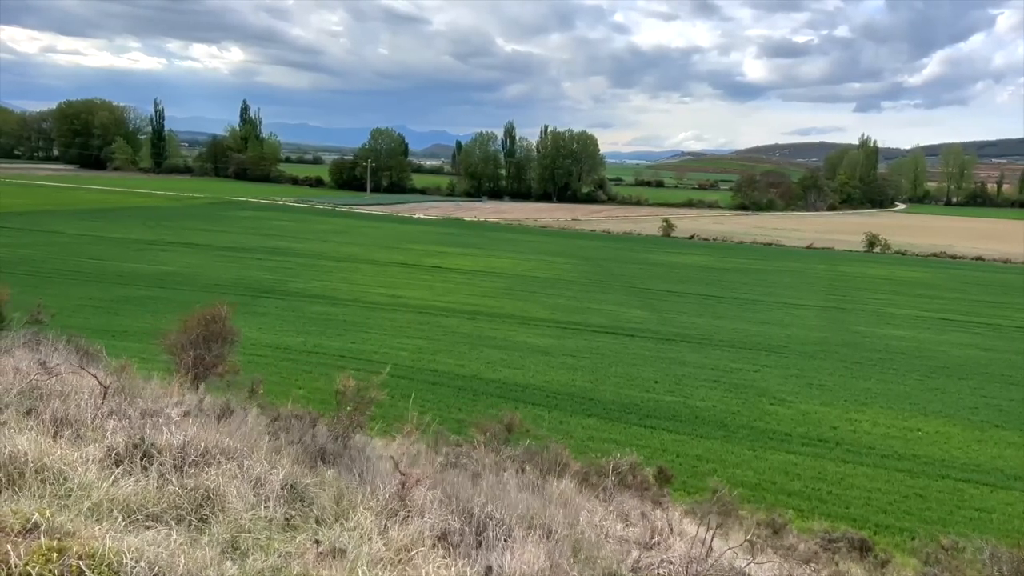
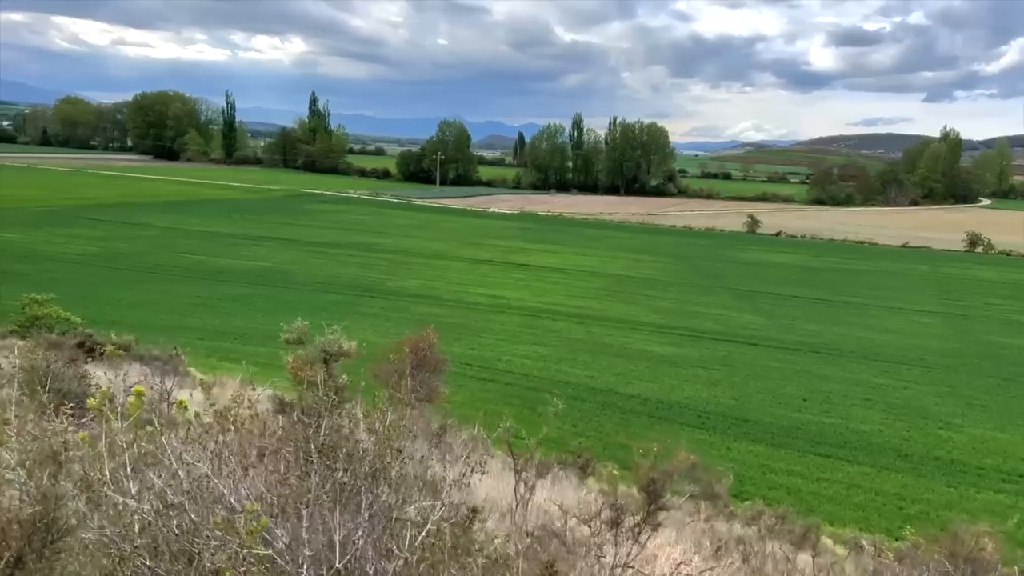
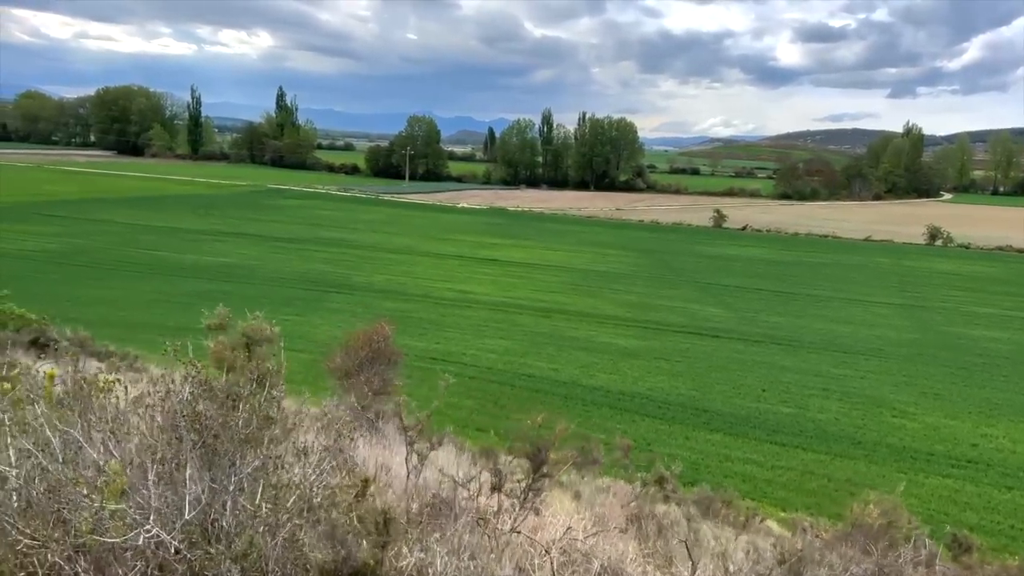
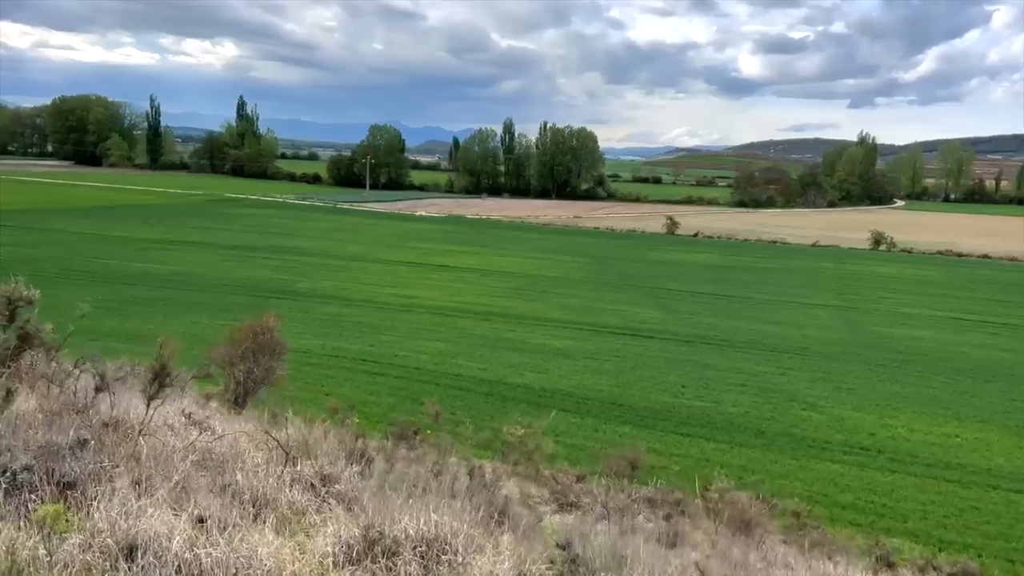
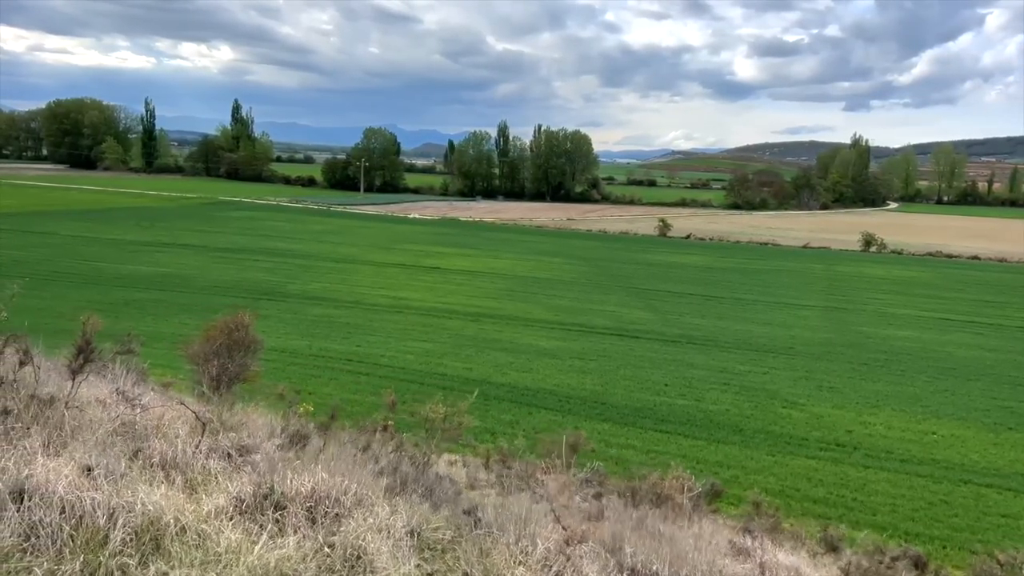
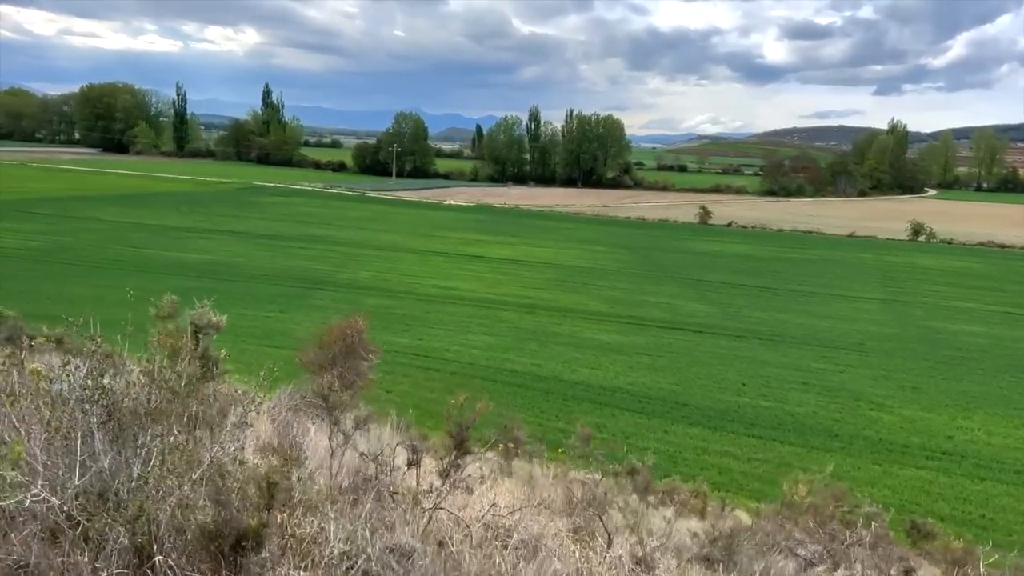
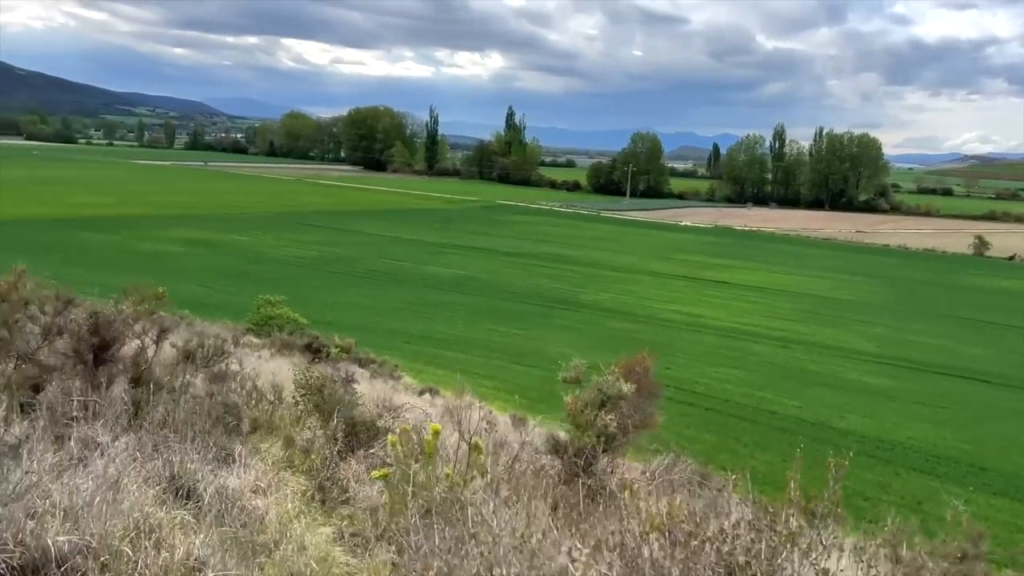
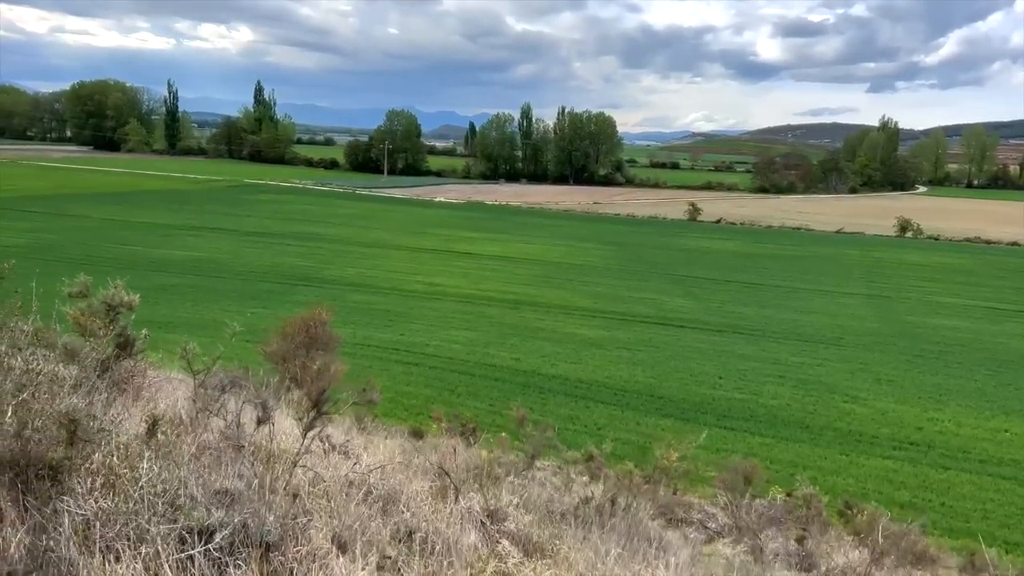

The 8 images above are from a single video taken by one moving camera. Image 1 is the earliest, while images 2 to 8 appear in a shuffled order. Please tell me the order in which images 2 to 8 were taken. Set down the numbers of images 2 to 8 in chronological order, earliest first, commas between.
5, 4, 8, 6, 3, 2, 7
